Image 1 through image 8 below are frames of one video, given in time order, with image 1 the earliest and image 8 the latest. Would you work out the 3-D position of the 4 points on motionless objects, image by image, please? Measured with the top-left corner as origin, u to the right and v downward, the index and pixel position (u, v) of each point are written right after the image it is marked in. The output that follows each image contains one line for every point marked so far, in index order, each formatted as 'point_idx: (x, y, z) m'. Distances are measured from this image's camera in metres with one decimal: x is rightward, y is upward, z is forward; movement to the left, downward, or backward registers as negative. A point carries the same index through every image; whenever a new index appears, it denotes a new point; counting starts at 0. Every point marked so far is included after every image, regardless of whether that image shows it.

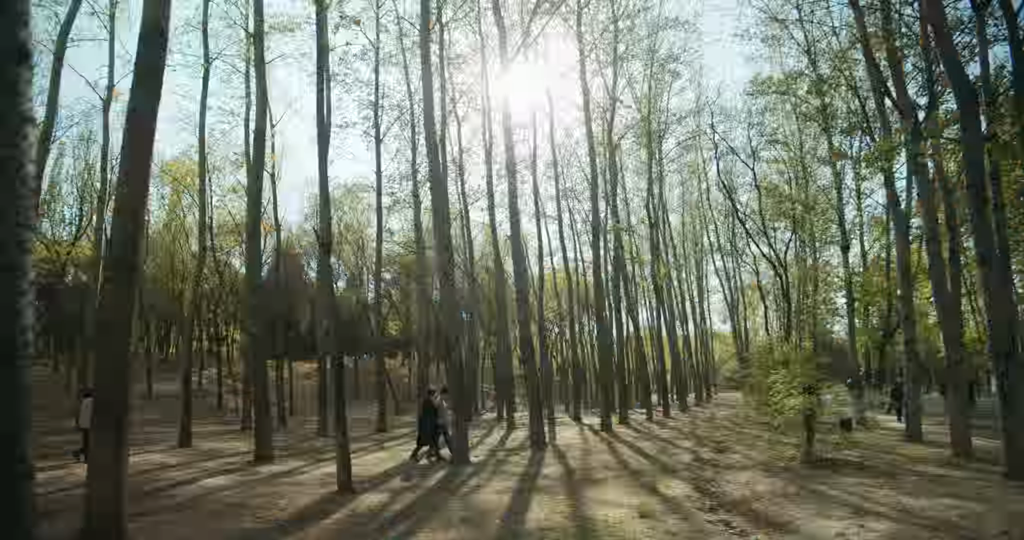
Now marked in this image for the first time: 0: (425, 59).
0: (-2.1, +5.1, +16.6) m
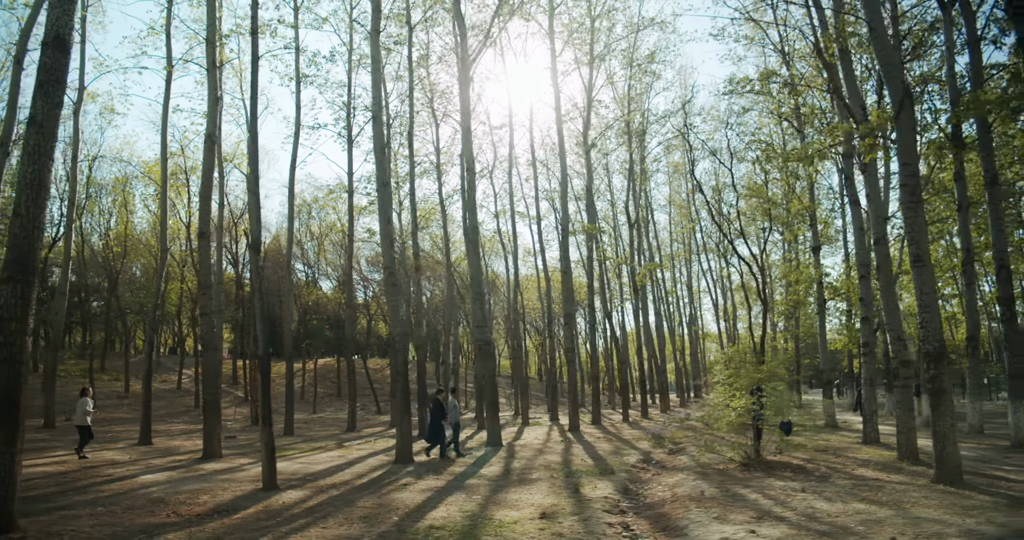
0: (-3.3, +5.1, +16.7) m
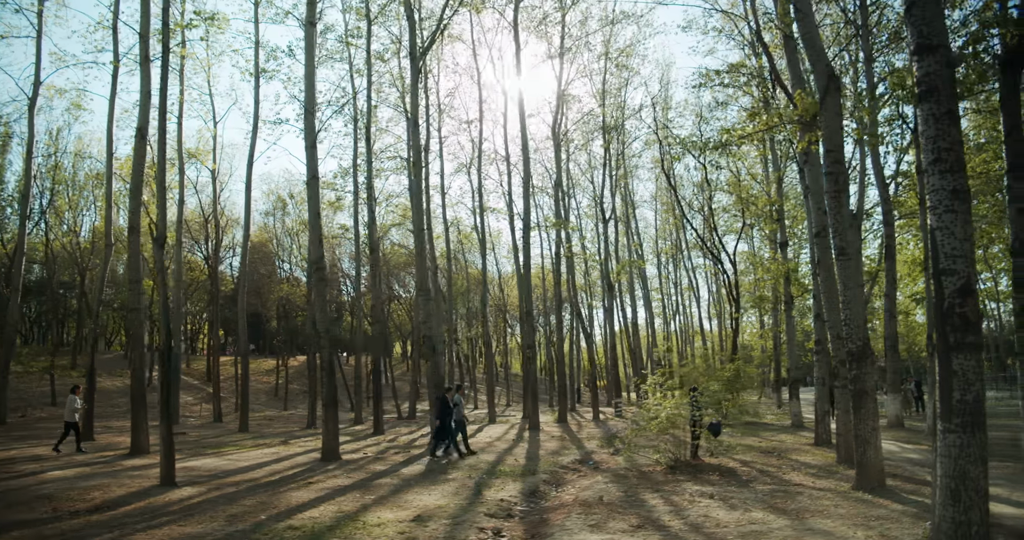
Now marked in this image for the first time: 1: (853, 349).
0: (-4.9, +5.2, +16.4) m
1: (+5.8, -1.3, +11.6) m
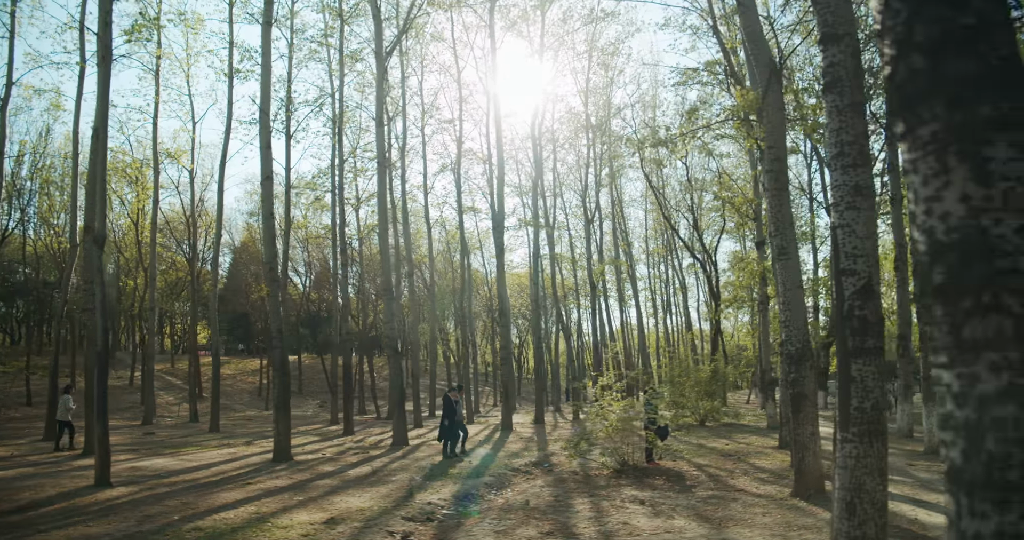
0: (-5.9, +5.2, +16.4) m
1: (+4.6, -1.3, +11.3) m
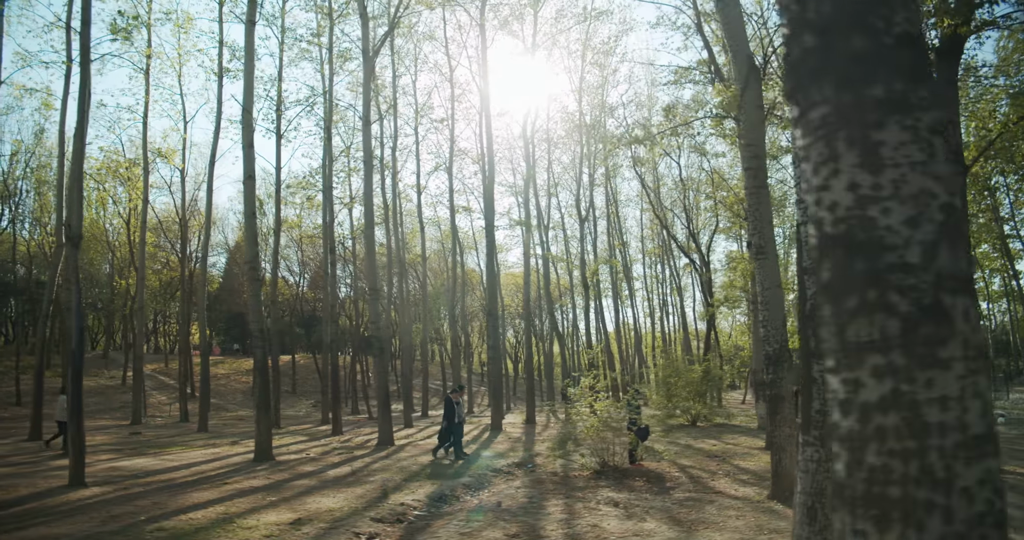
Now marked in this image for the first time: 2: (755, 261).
0: (-6.3, +5.2, +16.3) m
1: (+4.2, -1.3, +11.1) m
2: (+4.1, +0.2, +11.5) m
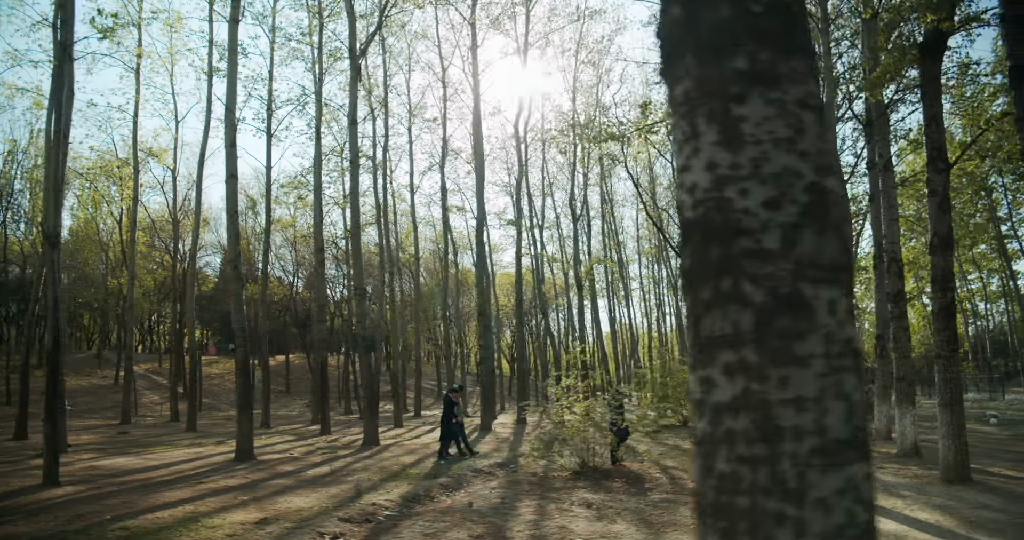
0: (-6.7, +5.3, +16.3) m
1: (+3.8, -1.3, +11.0) m
2: (+3.7, +0.2, +11.4) m
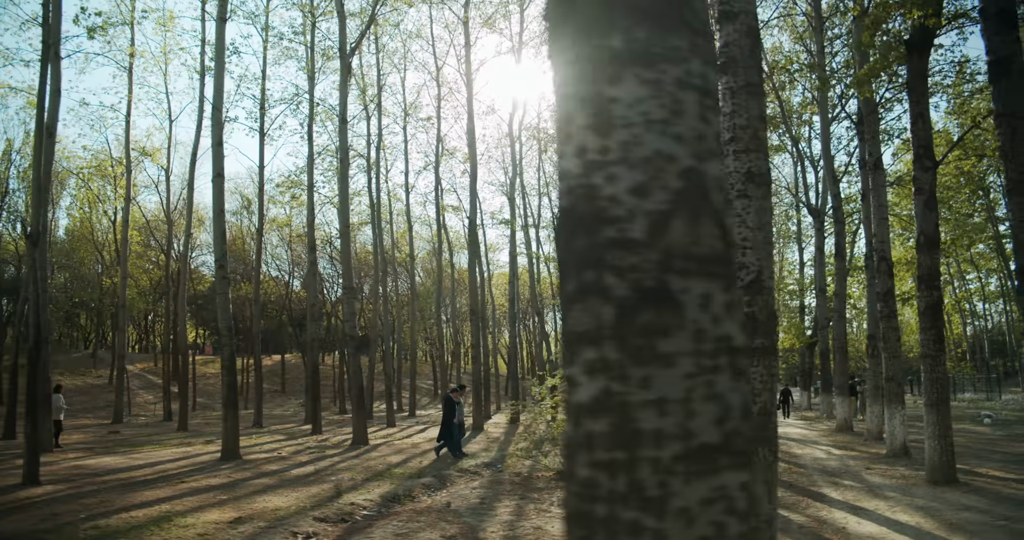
0: (-7.0, +5.3, +16.2) m
1: (+3.5, -1.3, +10.9) m
2: (+3.4, +0.2, +11.3) m
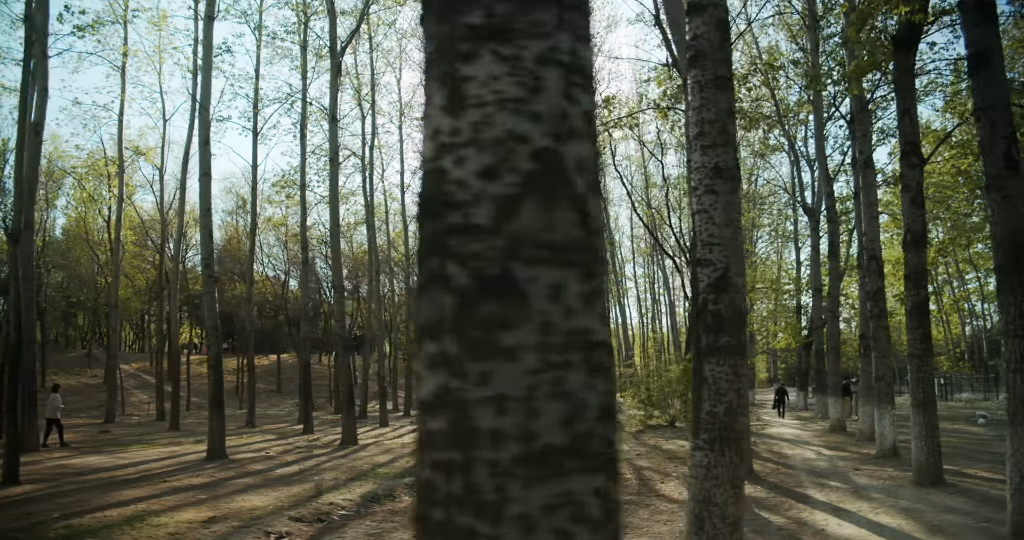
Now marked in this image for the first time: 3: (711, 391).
0: (-7.2, +5.3, +16.2) m
1: (+3.1, -1.2, +10.8) m
2: (+3.1, +0.2, +11.1) m
3: (+2.0, -1.1, +6.5) m
